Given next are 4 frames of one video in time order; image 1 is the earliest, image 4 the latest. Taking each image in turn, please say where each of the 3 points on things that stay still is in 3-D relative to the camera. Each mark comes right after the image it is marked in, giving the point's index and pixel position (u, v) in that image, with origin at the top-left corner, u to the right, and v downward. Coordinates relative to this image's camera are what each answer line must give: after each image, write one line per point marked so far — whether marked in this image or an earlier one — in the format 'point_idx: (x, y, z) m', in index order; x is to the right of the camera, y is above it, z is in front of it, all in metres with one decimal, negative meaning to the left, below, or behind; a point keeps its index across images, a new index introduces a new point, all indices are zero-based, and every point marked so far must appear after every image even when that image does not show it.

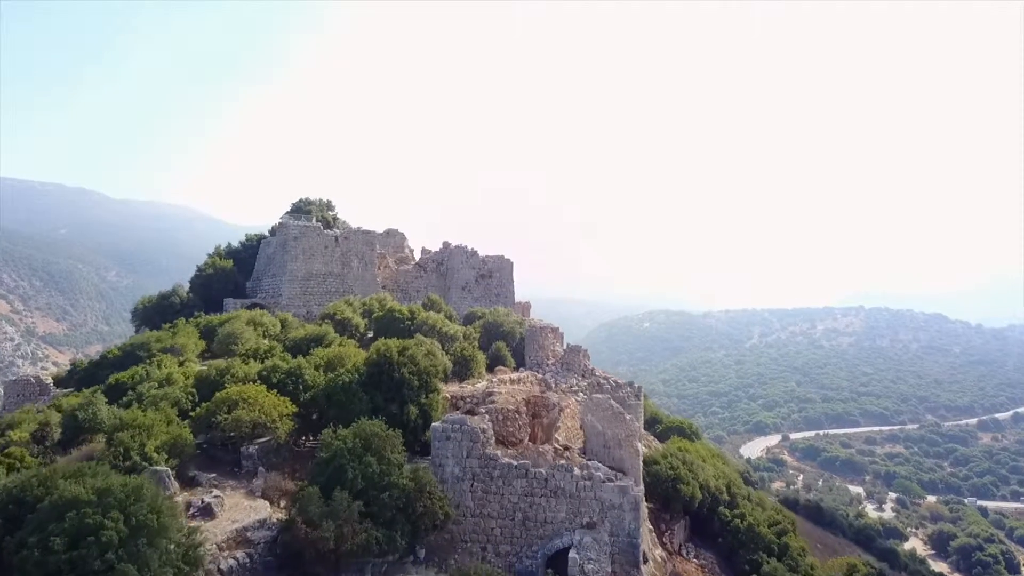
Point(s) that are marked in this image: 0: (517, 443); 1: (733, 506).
0: (+0.1, -2.4, +11.0) m
1: (+4.8, -4.7, +15.6) m
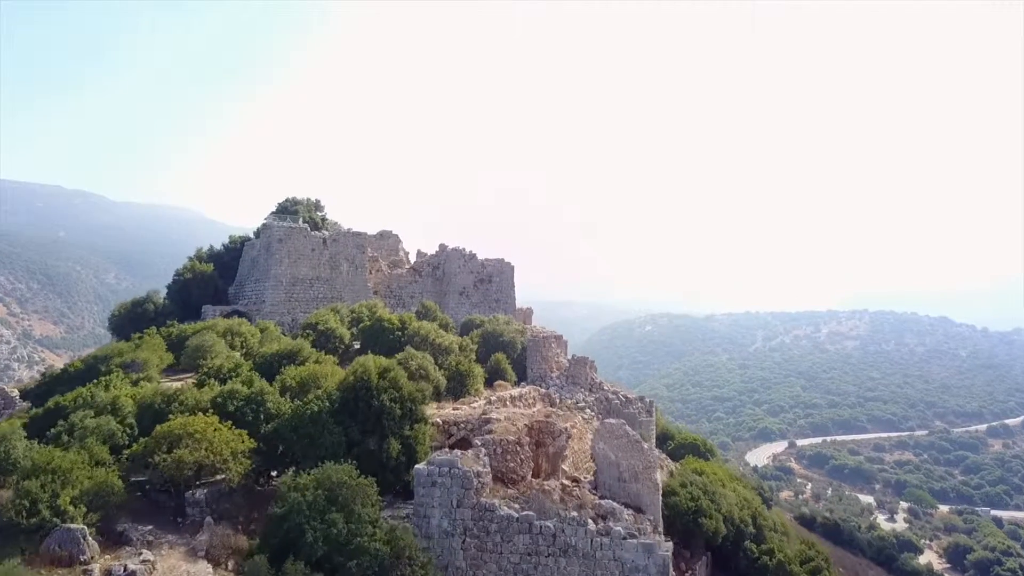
0: (+0.1, -2.5, +9.4) m
1: (+4.8, -4.9, +14.0) m
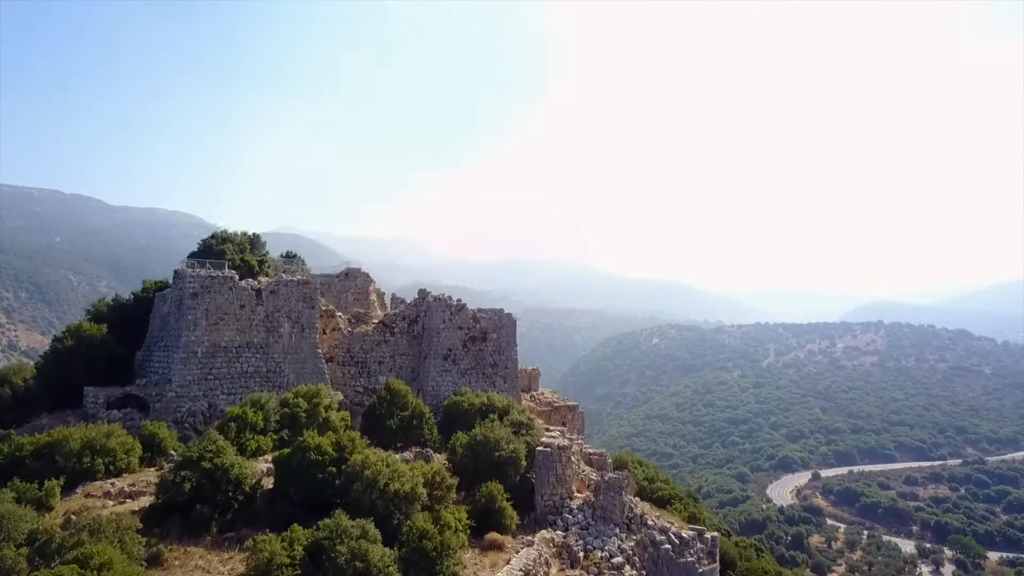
0: (+0.1, -4.0, +3.5) m
1: (+4.8, -6.4, +8.1) m
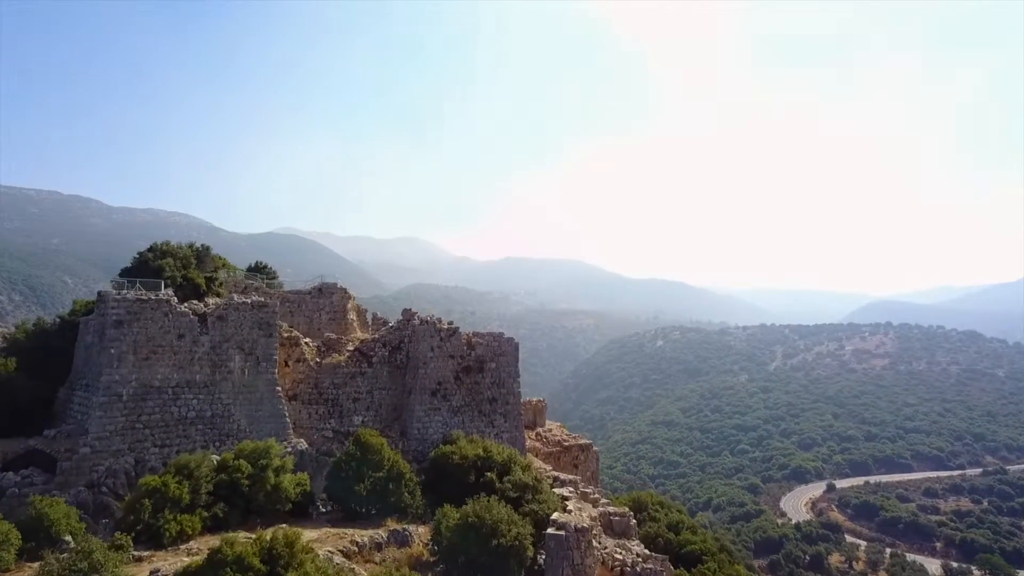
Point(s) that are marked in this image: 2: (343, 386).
0: (+0.1, -4.5, +0.5) m
1: (+4.9, -6.9, +5.0) m
2: (-3.4, -2.0, +14.8) m
